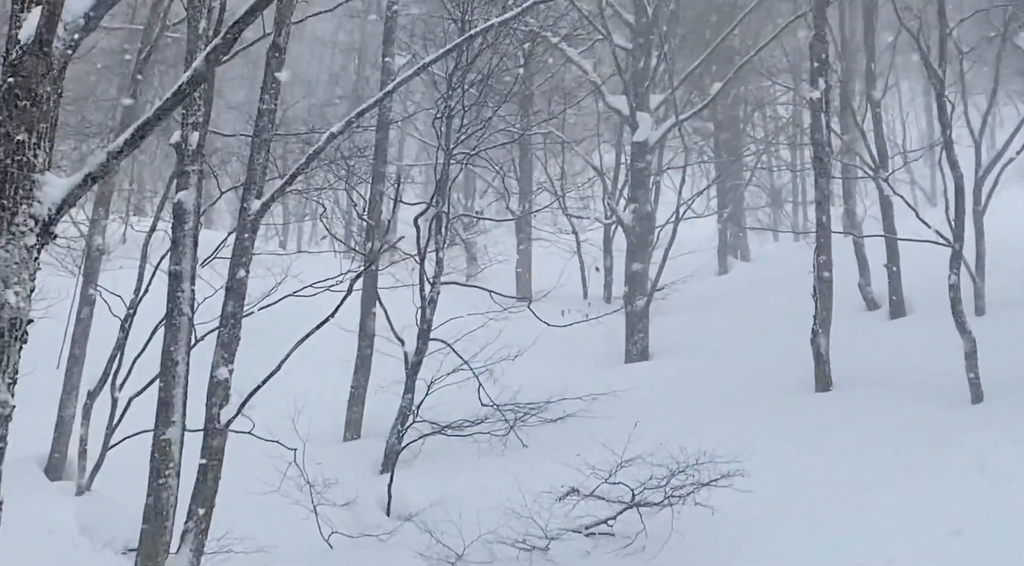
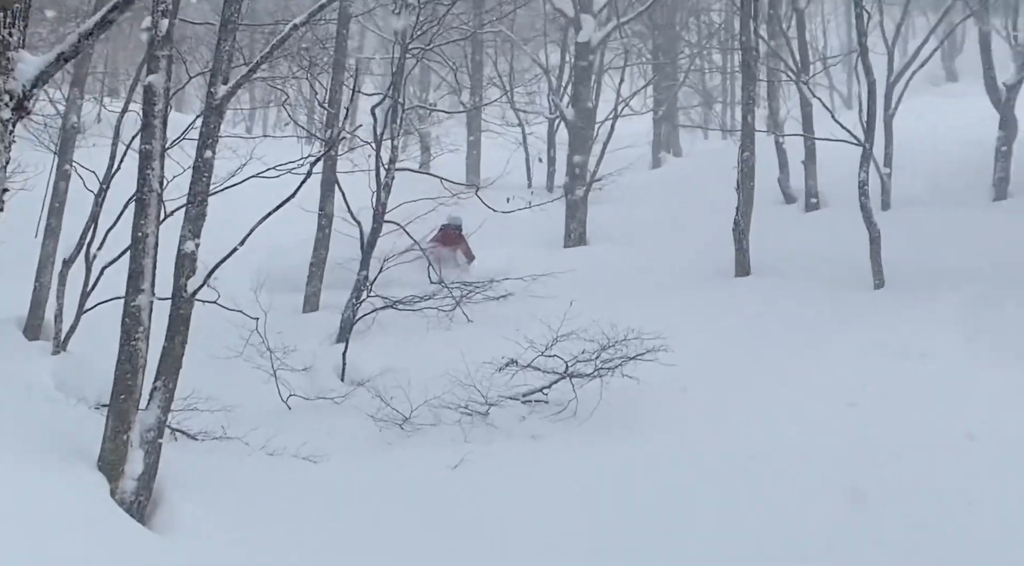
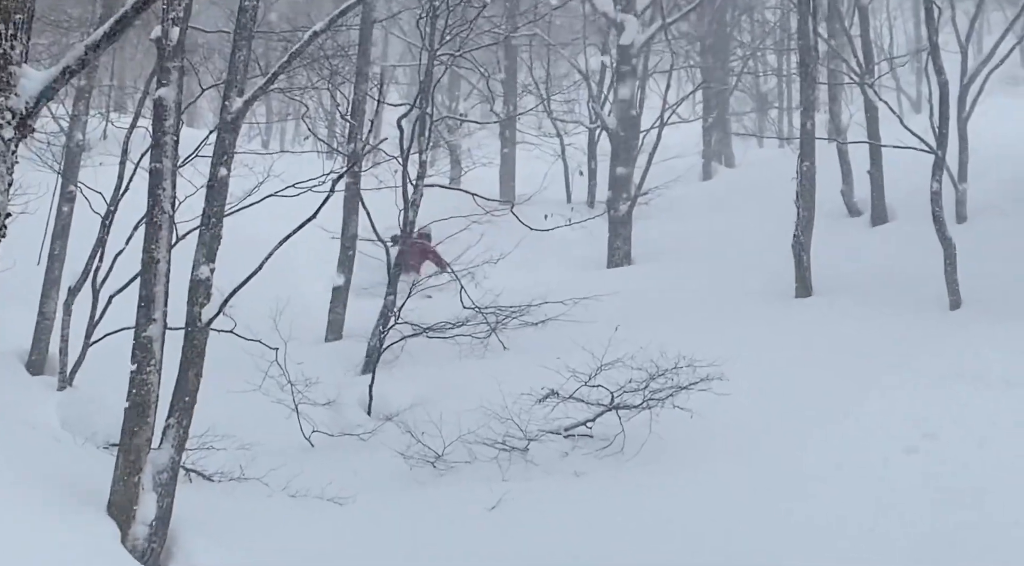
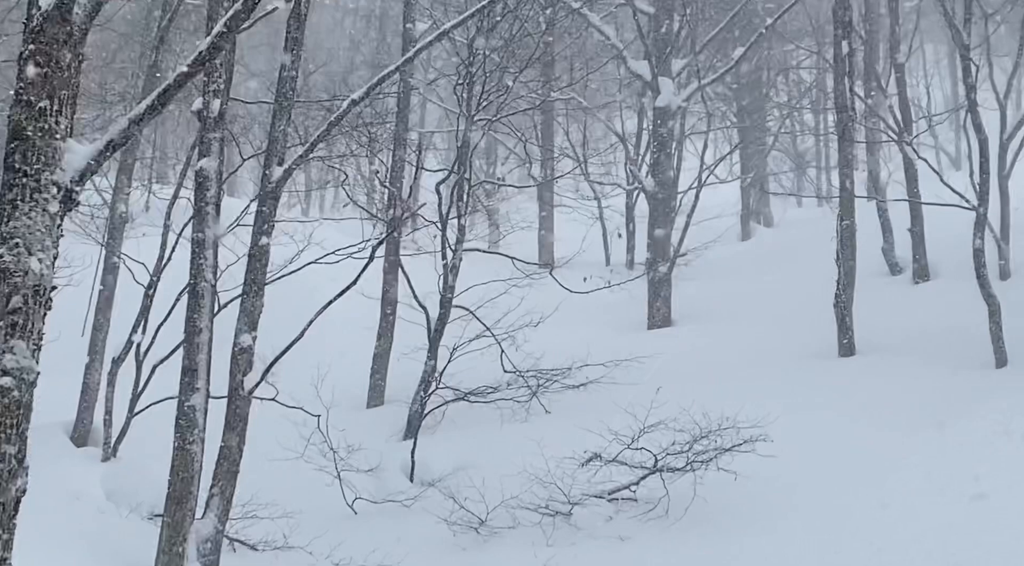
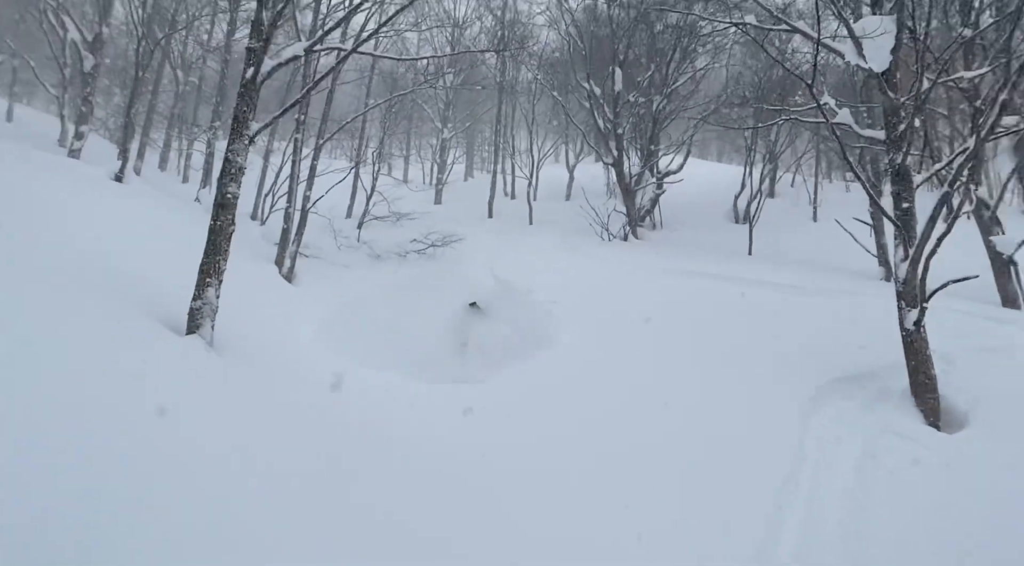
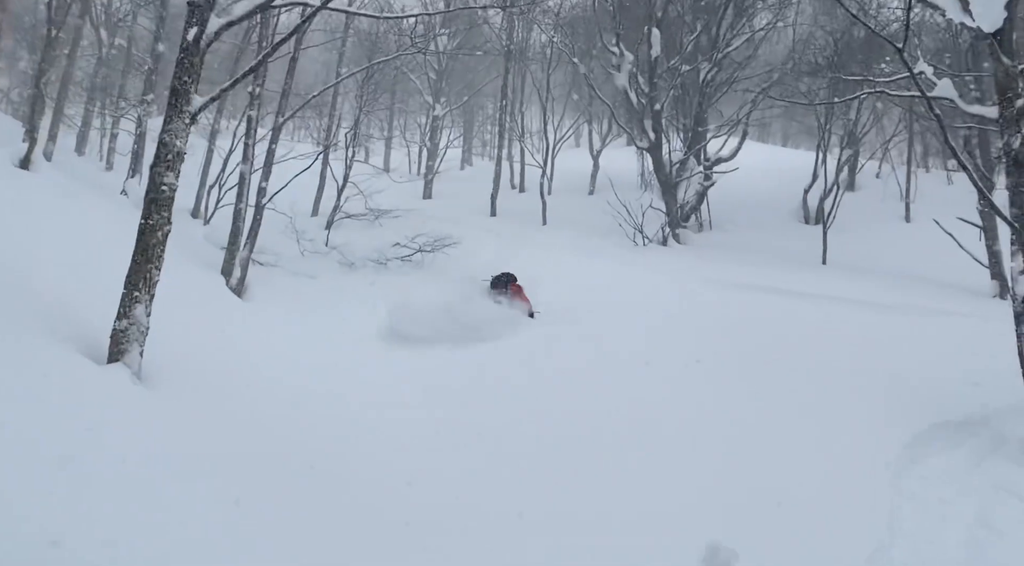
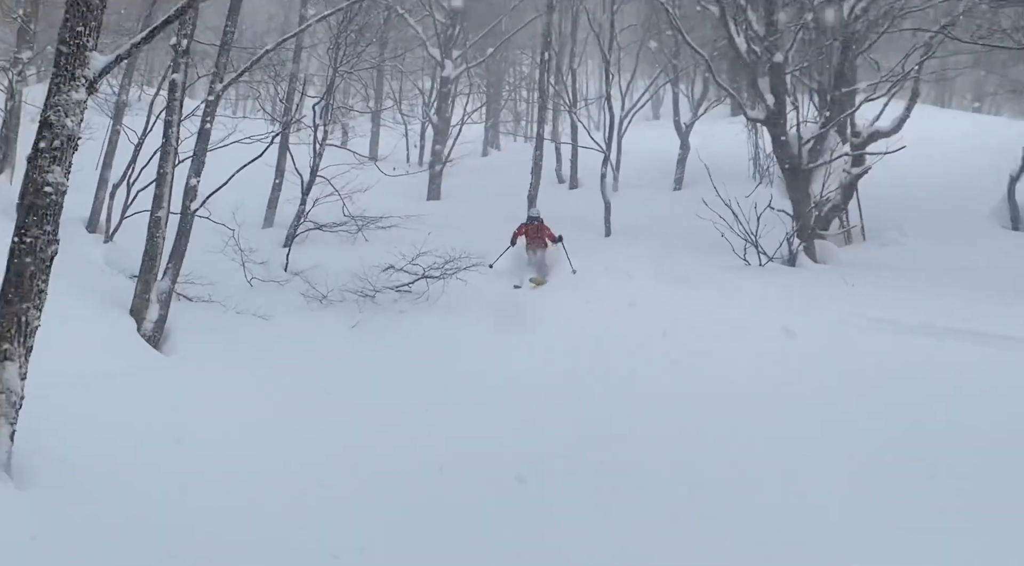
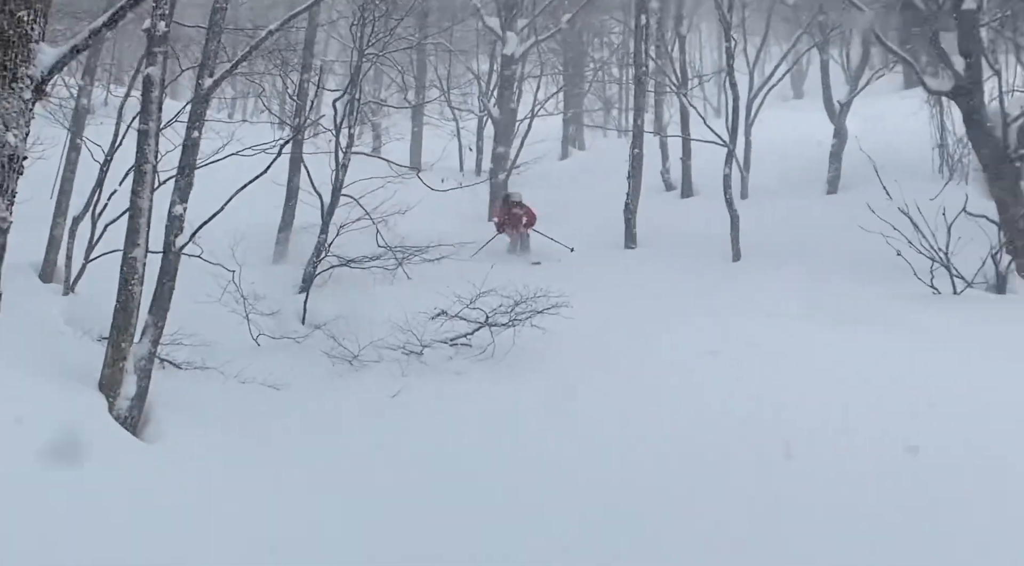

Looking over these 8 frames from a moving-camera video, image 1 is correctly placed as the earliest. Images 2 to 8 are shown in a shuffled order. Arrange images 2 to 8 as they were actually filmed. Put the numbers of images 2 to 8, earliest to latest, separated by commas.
4, 3, 2, 8, 7, 6, 5
